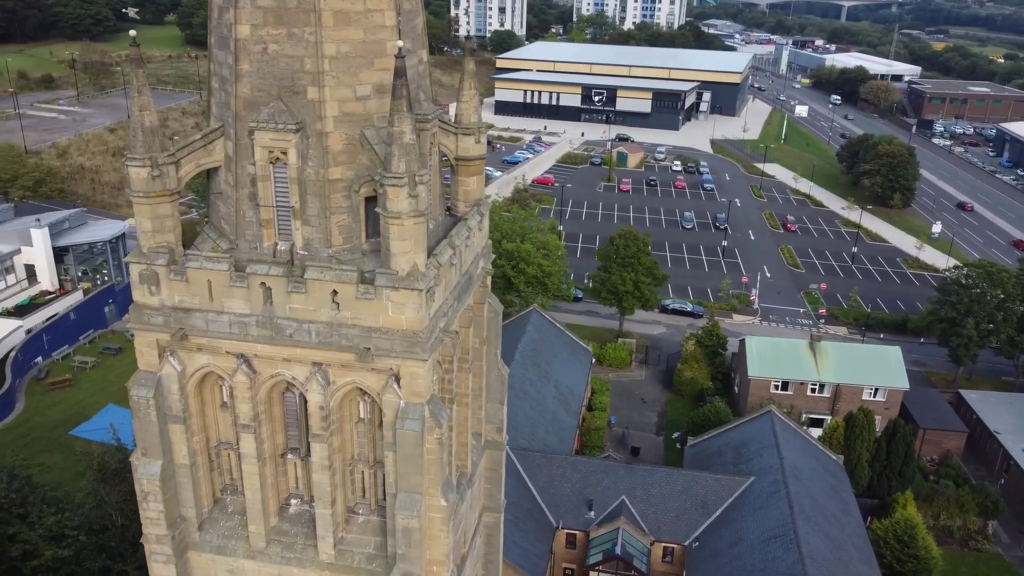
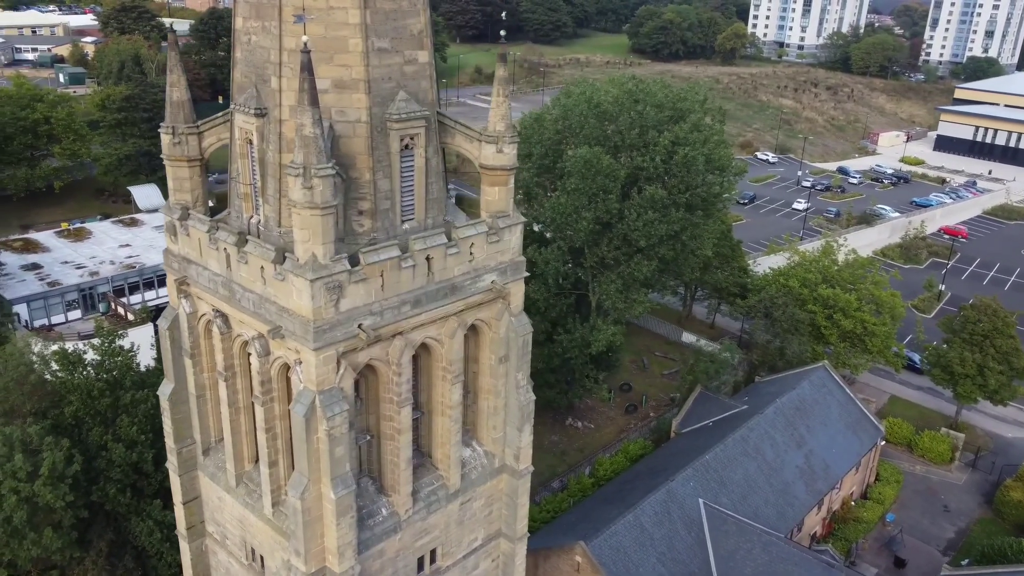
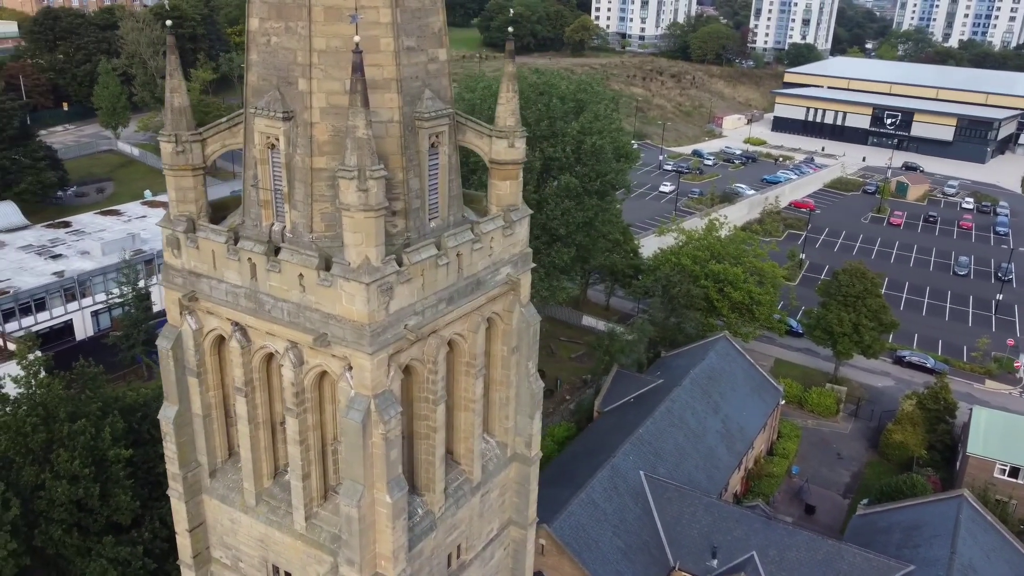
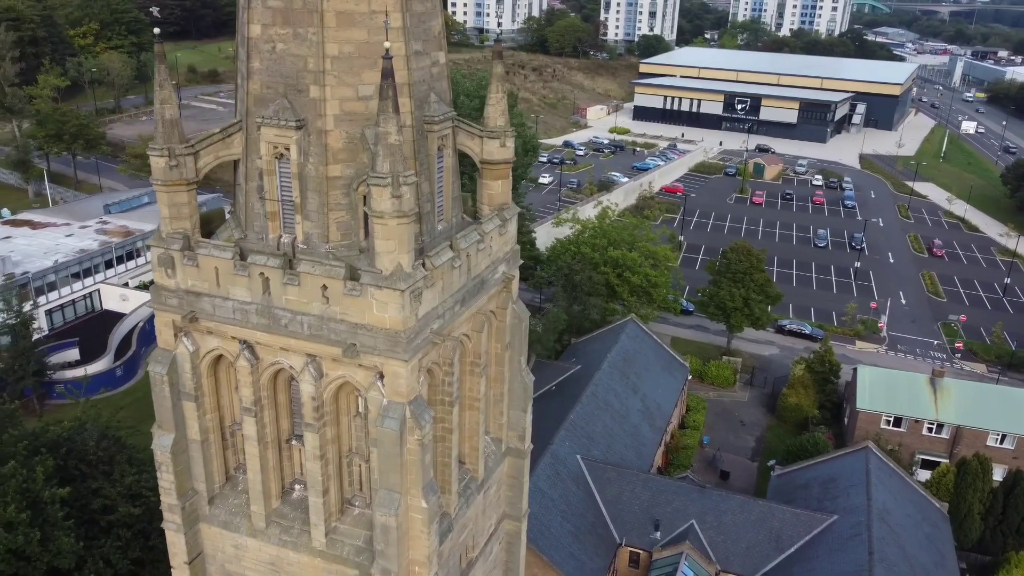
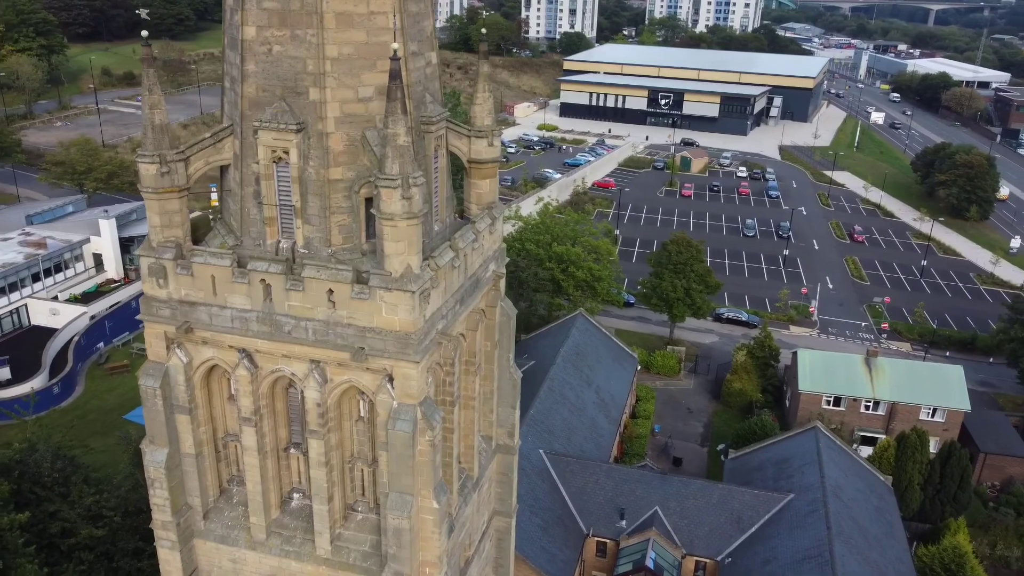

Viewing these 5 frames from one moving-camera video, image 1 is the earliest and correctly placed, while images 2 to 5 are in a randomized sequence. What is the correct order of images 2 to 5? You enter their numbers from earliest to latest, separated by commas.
5, 4, 3, 2
